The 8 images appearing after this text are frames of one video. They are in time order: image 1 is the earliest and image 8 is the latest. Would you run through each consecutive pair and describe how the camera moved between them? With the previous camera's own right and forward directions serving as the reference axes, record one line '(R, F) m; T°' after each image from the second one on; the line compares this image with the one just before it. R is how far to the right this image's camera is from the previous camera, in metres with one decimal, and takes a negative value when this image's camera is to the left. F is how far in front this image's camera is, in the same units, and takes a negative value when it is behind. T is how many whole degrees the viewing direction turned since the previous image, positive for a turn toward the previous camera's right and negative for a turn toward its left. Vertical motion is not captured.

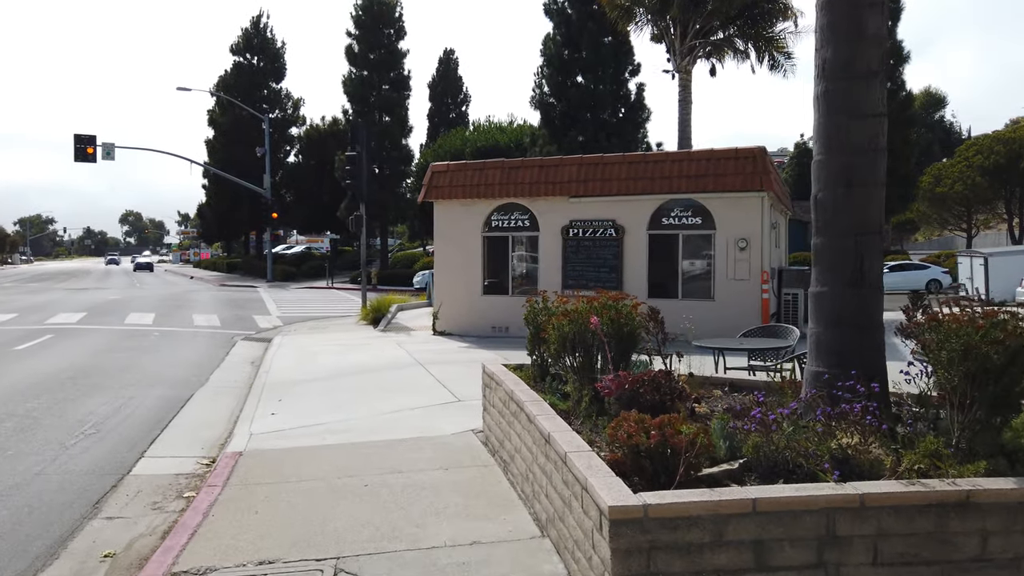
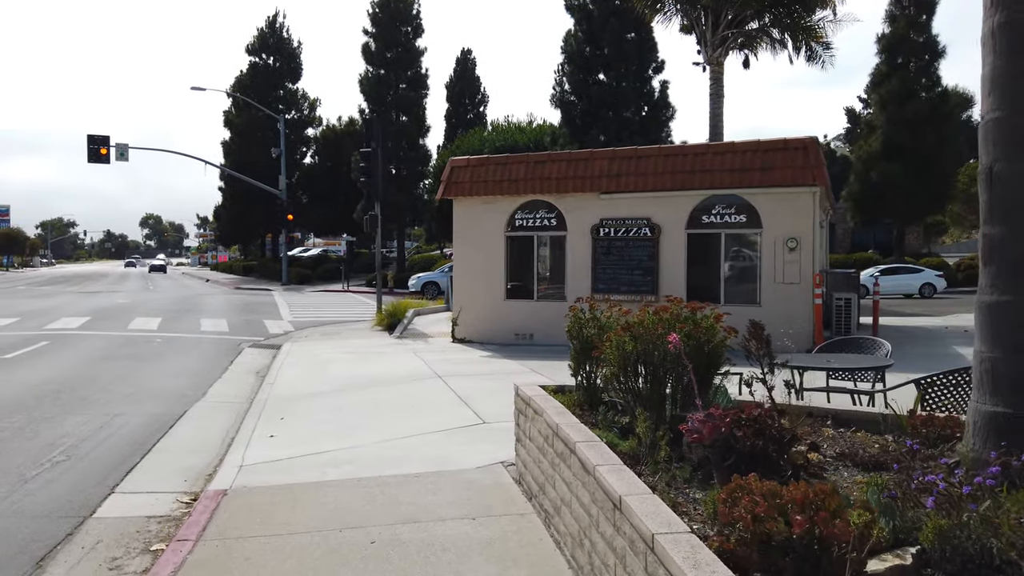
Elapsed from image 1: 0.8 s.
(-0.2, +1.2) m; -1°
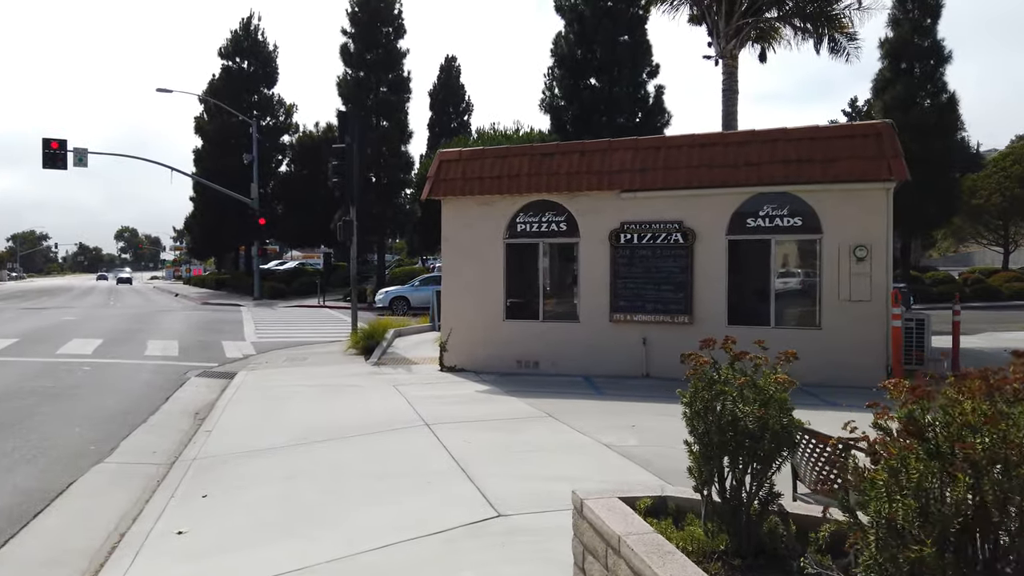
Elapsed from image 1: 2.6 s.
(-0.3, +2.7) m; +1°
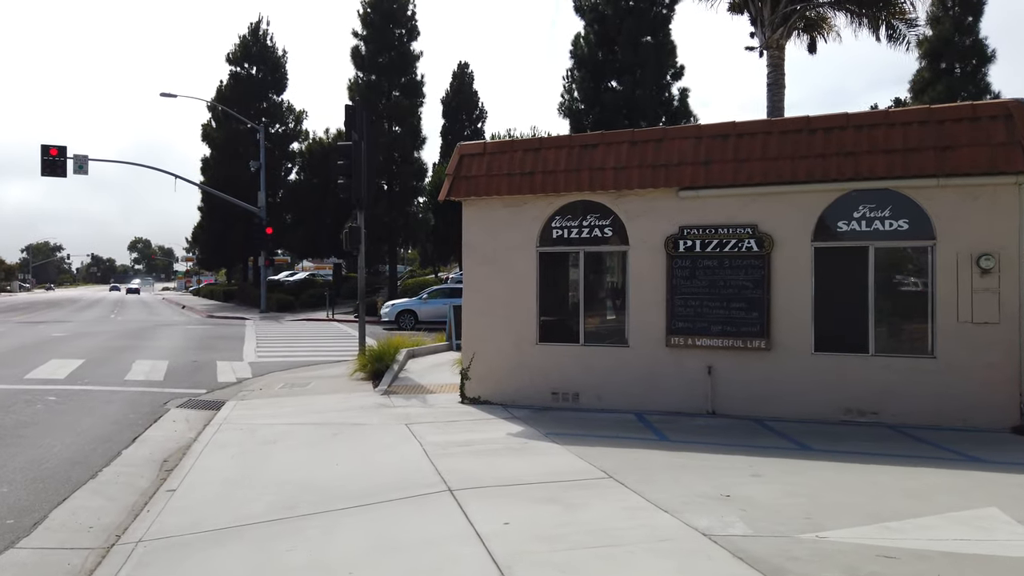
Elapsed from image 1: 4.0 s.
(-0.3, +2.1) m; -1°
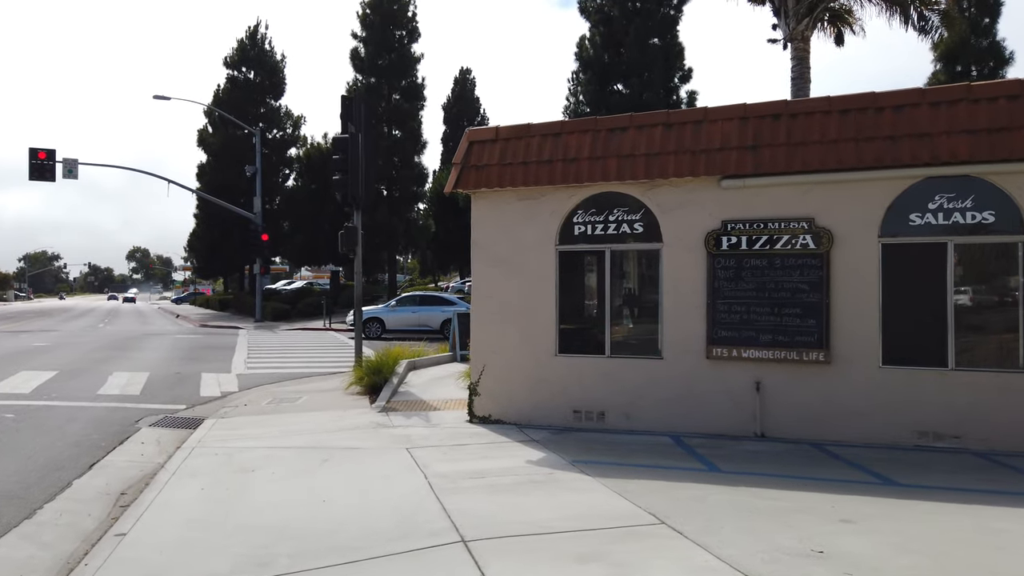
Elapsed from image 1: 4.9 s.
(-0.2, +1.3) m; 0°
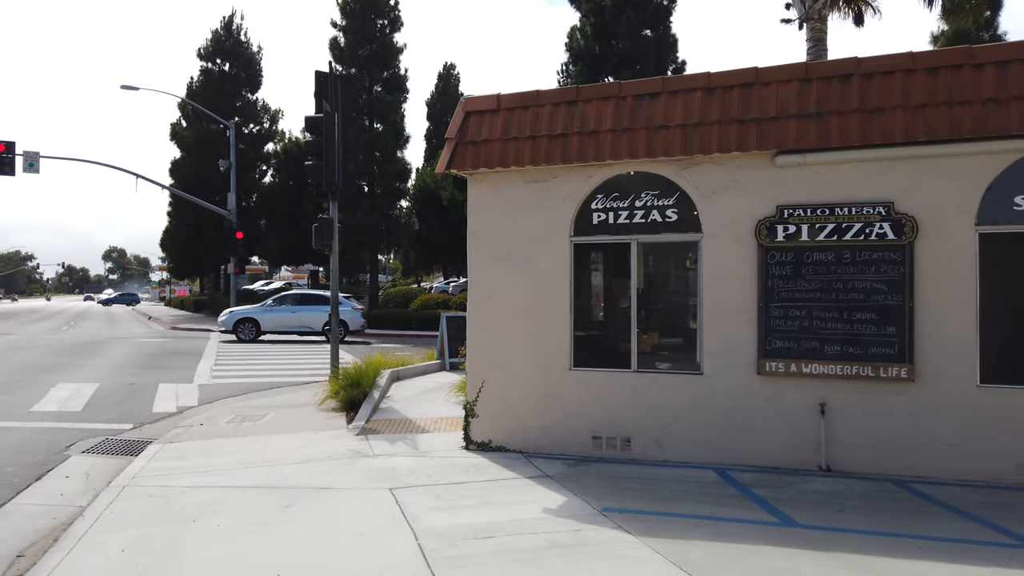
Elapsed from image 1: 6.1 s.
(-0.2, +1.7) m; +1°
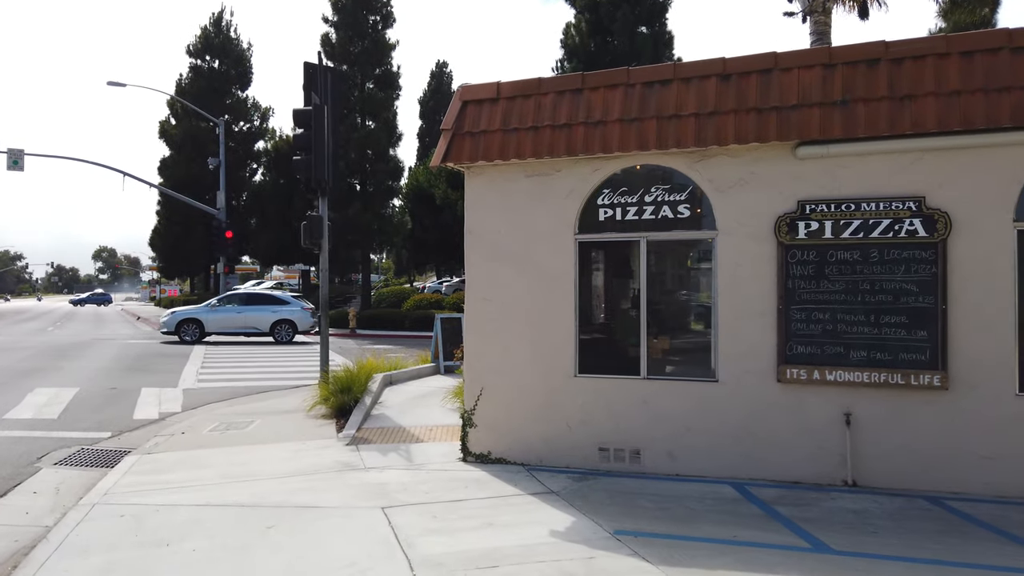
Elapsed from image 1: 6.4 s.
(-0.1, +0.5) m; +1°
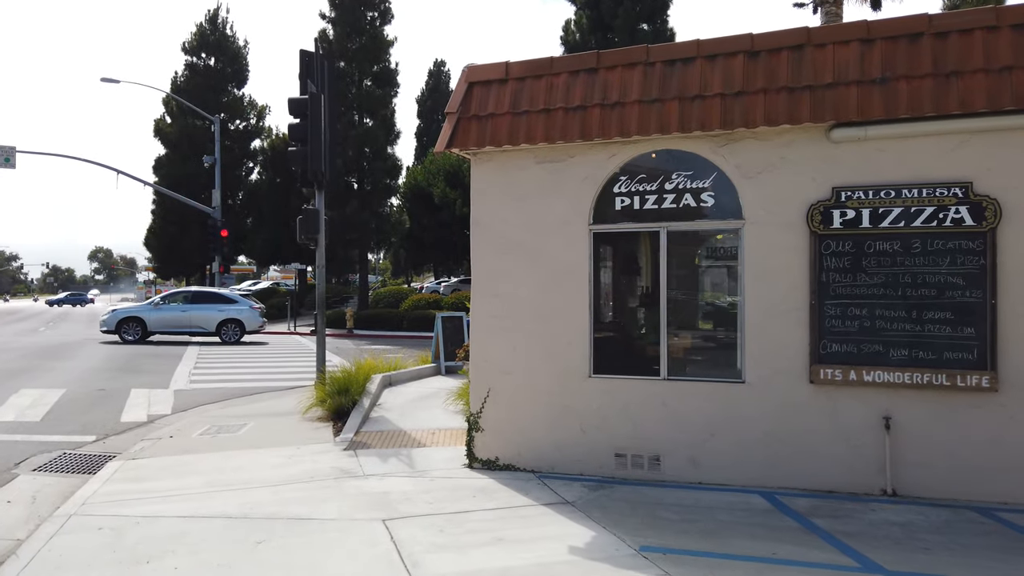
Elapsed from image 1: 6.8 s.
(-0.1, +0.5) m; 0°
